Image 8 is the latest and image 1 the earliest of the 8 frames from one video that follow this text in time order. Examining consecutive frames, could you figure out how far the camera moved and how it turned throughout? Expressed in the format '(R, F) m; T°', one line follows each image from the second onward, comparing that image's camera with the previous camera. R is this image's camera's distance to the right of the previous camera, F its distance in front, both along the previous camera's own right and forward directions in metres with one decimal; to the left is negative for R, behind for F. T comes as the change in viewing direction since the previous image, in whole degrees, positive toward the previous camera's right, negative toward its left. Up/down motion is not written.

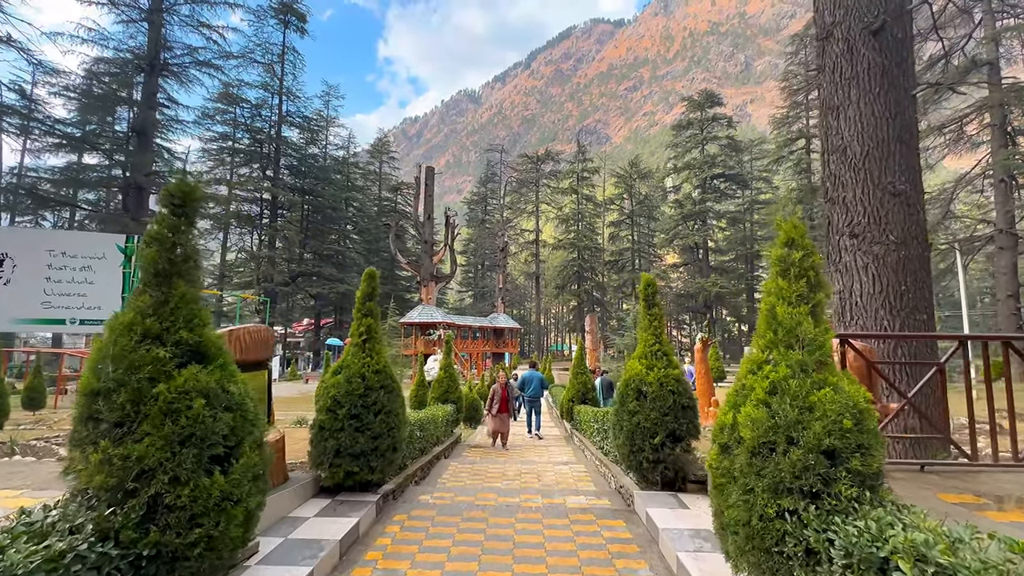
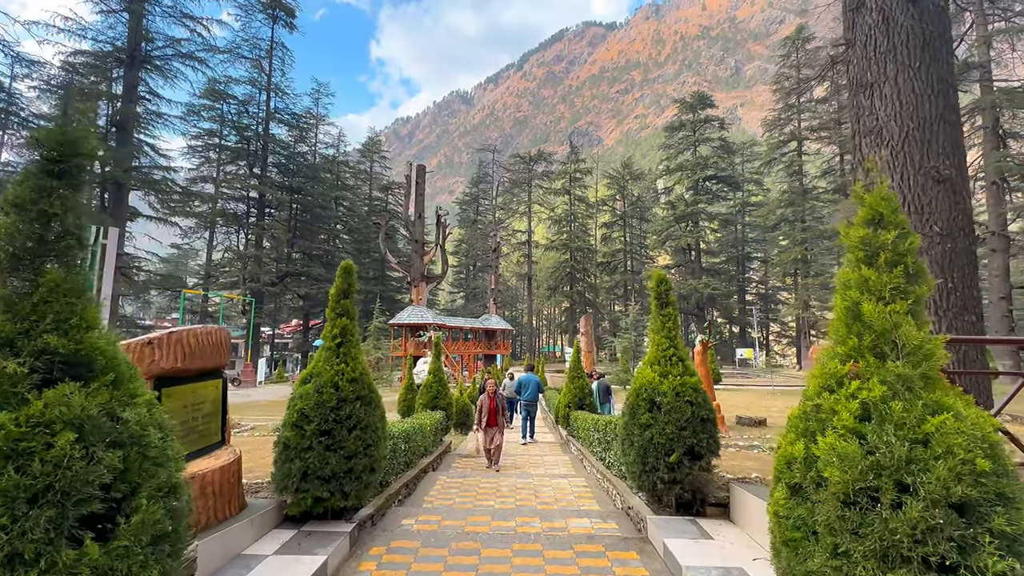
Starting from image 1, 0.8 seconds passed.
(0.0, +0.3) m; +1°
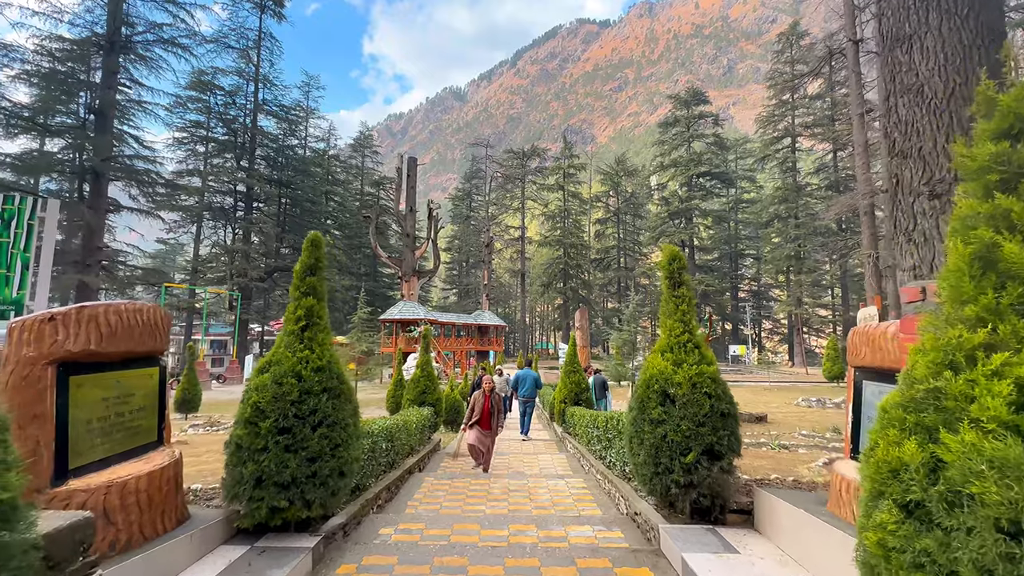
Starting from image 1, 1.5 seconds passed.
(0.0, +0.3) m; +1°
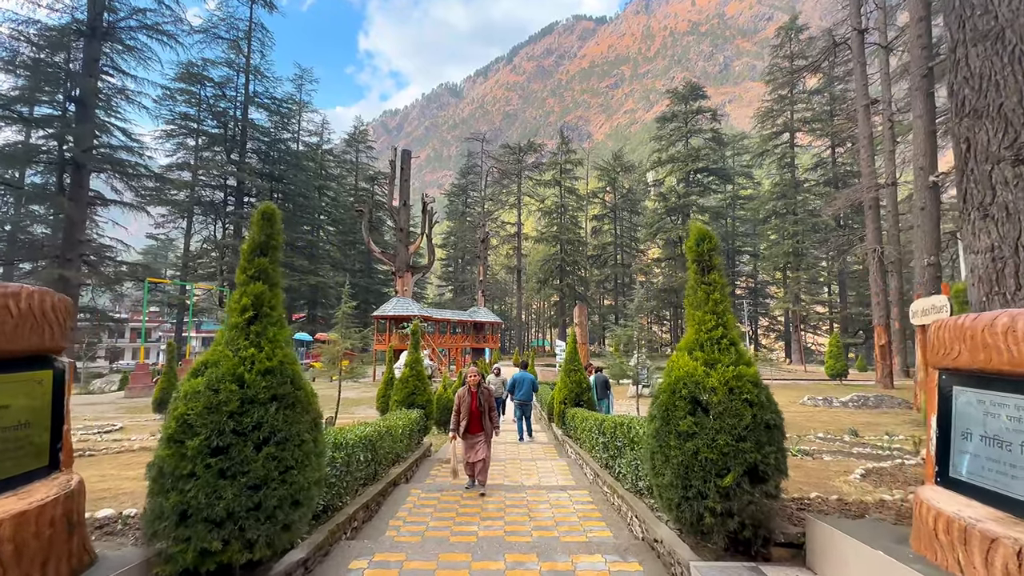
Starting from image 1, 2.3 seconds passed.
(0.0, +0.4) m; 0°
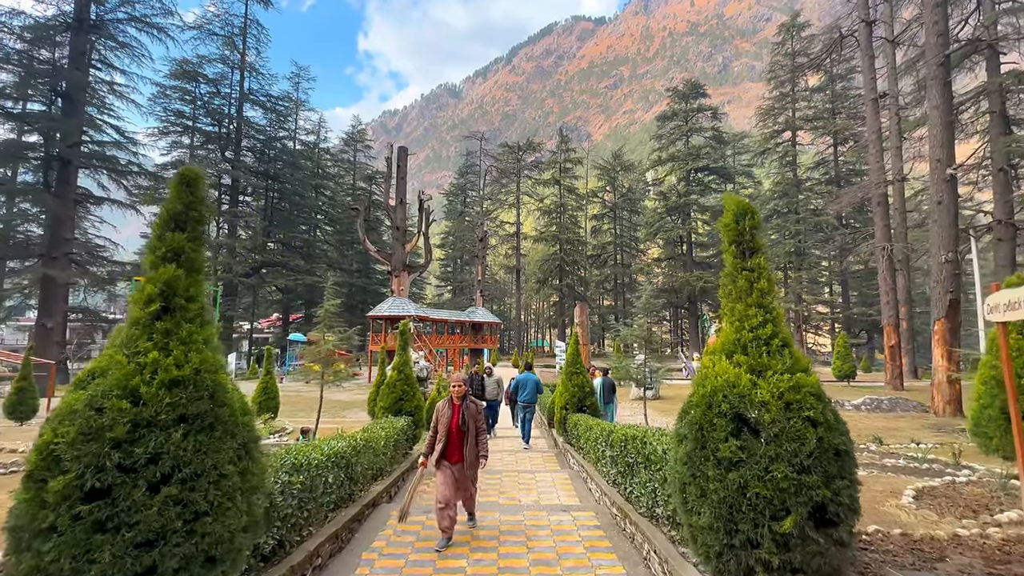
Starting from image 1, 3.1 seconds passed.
(0.0, +0.4) m; 0°
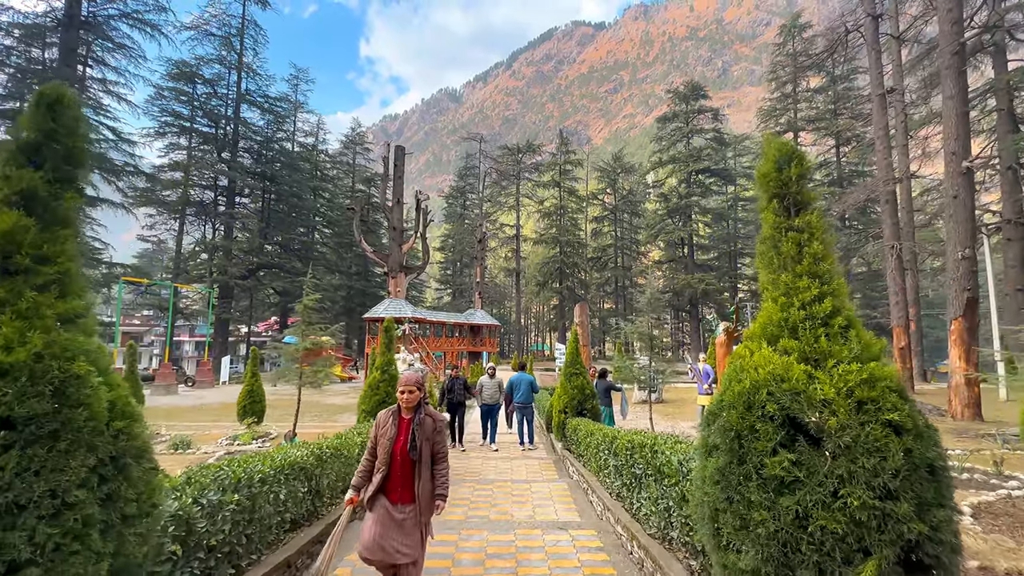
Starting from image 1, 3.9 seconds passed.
(+0.1, +0.4) m; 0°
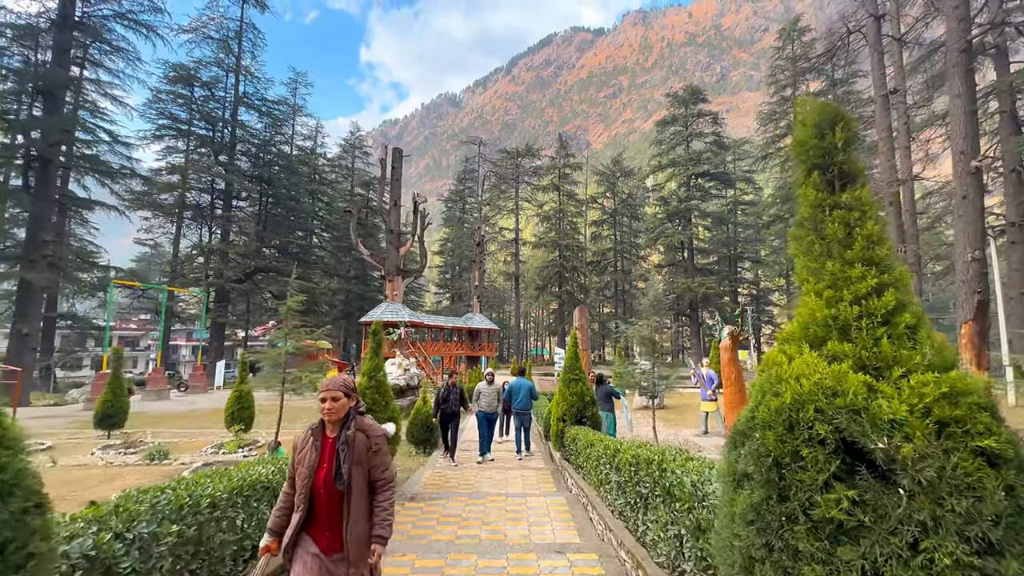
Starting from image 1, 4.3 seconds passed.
(0.0, +0.2) m; 0°
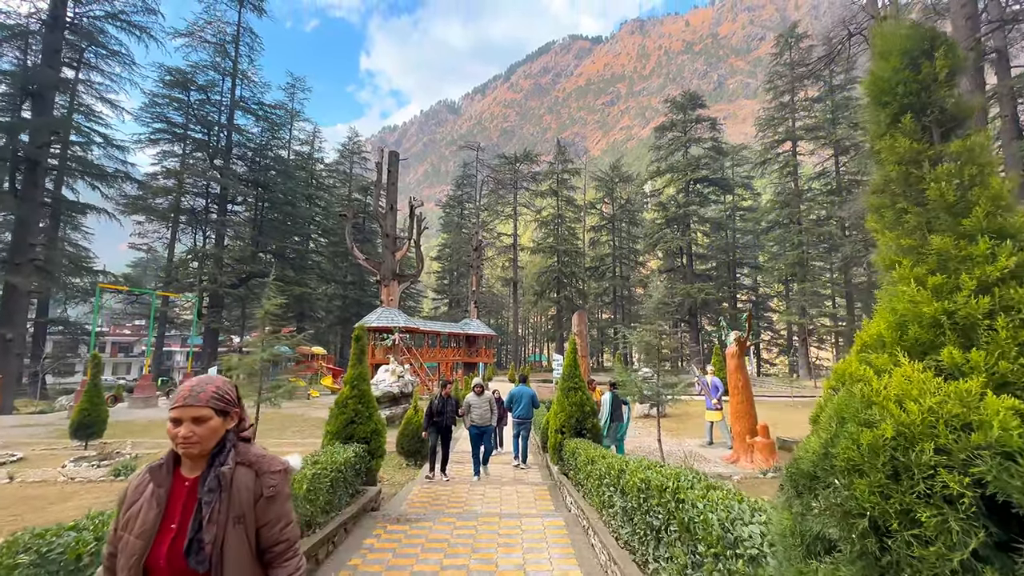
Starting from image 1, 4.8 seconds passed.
(0.0, +0.3) m; 0°
